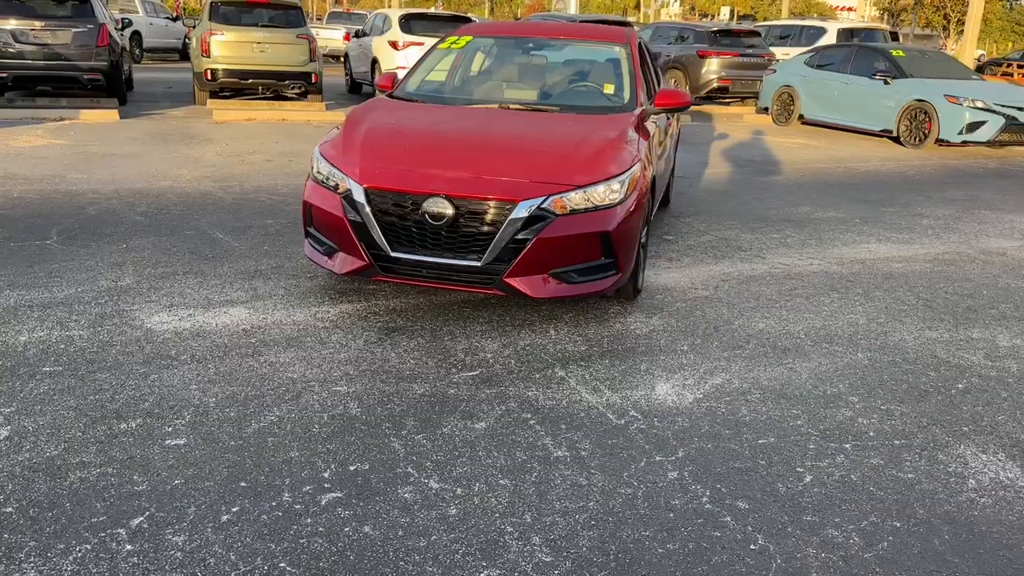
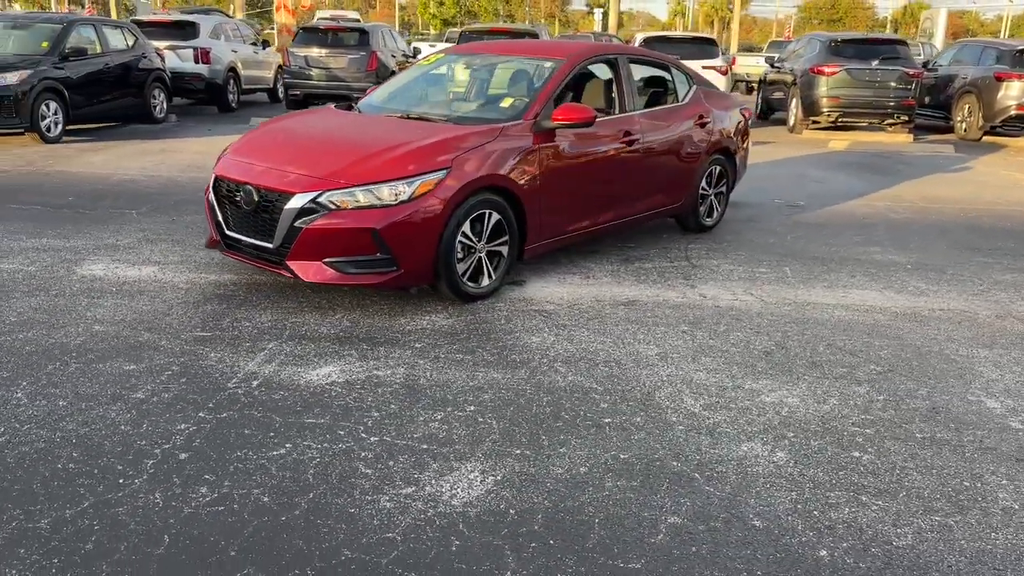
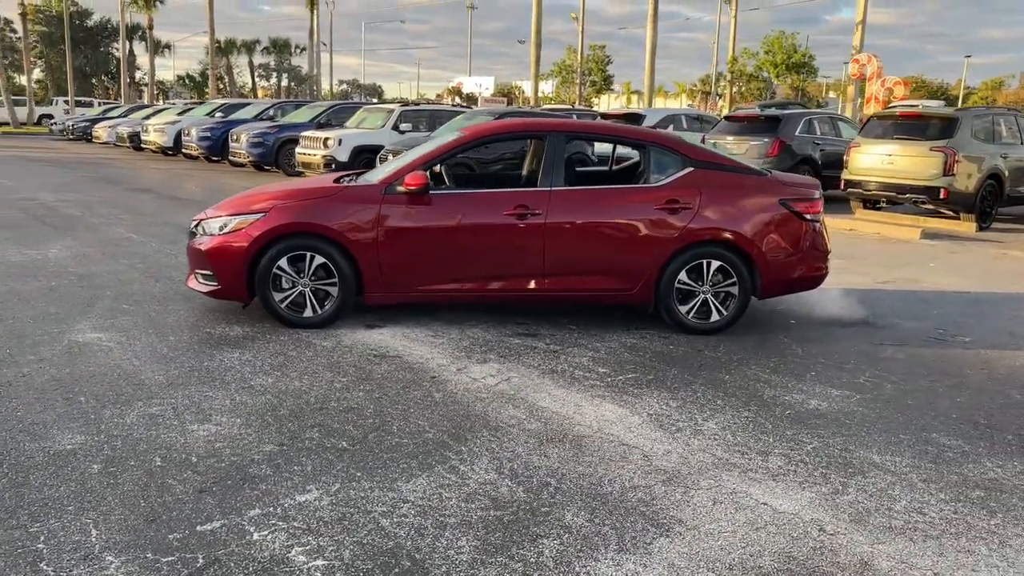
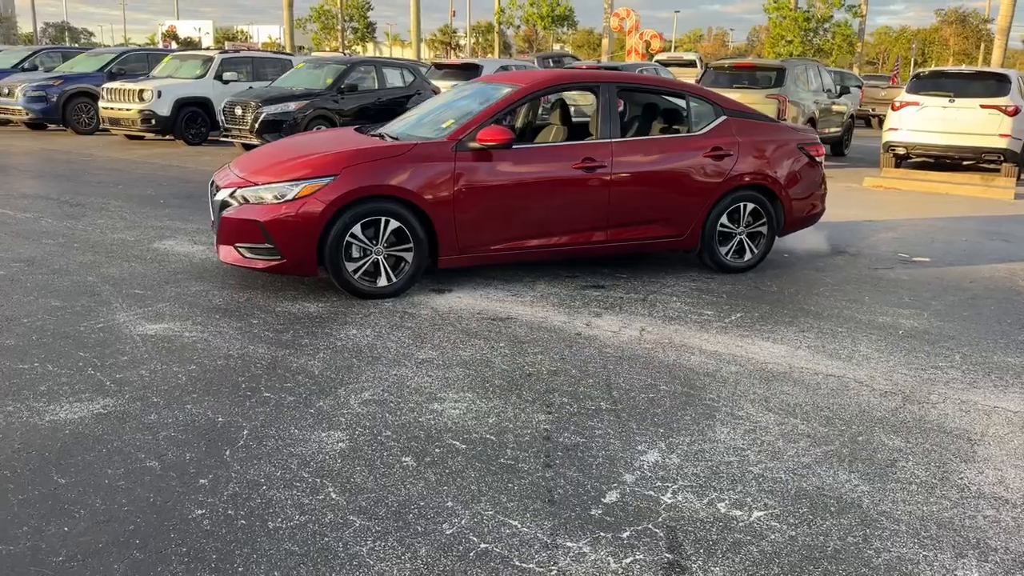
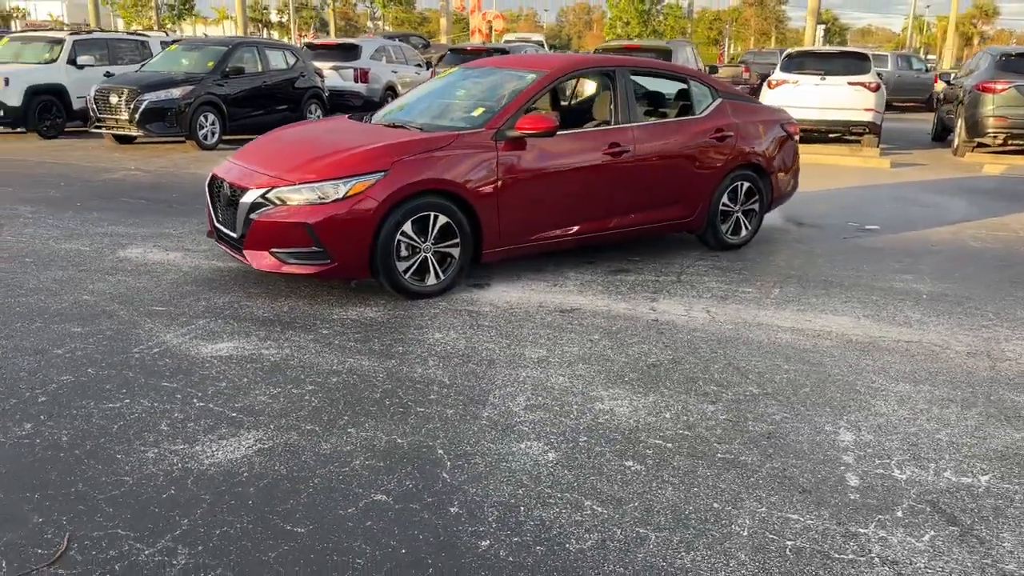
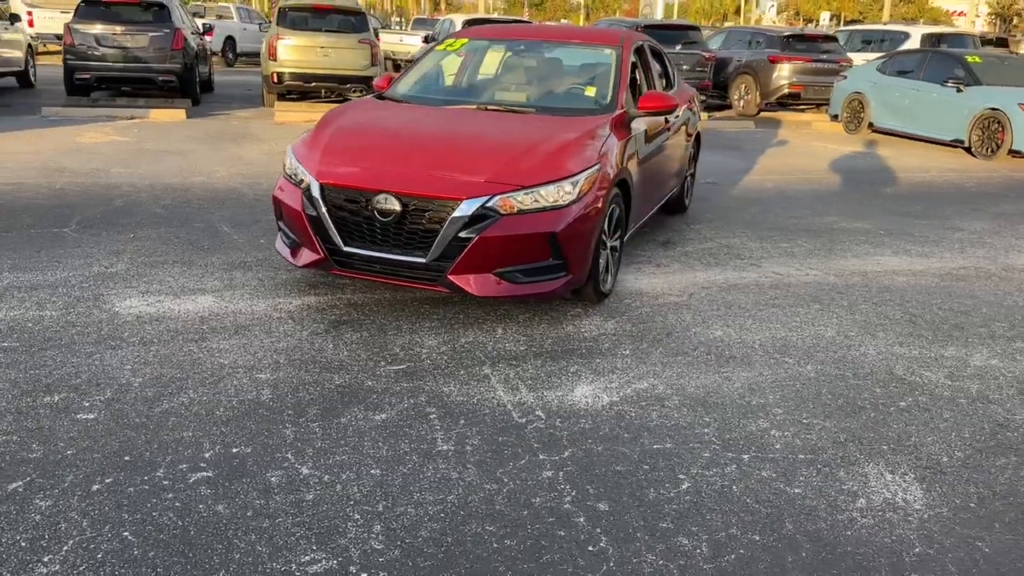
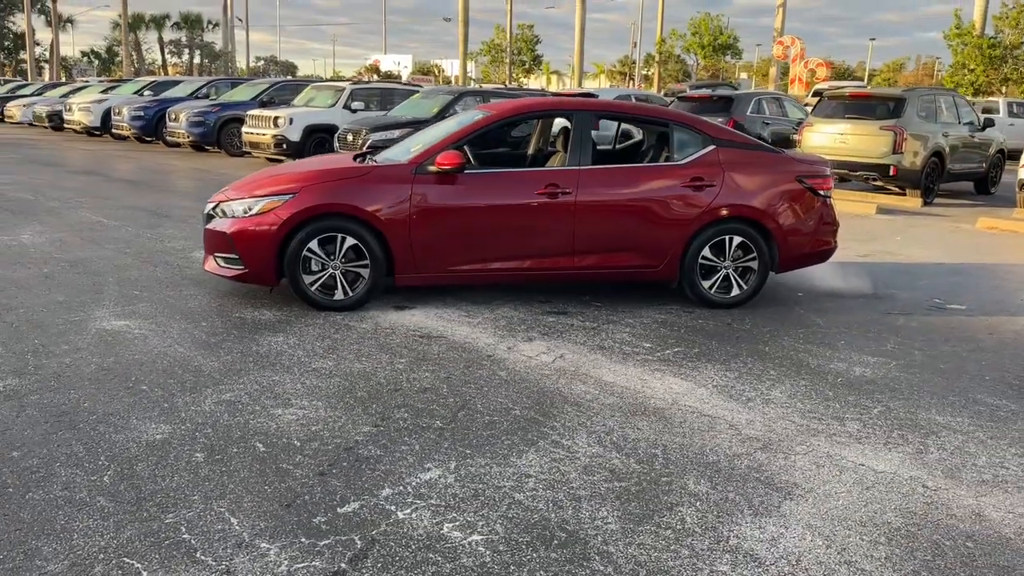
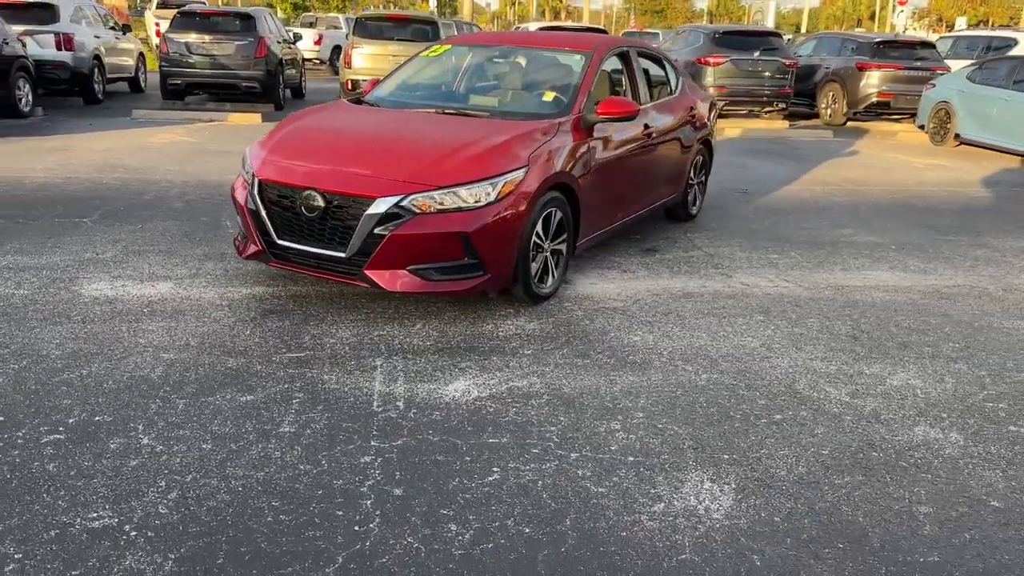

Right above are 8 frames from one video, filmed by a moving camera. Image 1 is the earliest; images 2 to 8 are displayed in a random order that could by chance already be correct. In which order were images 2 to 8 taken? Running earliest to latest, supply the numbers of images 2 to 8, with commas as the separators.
6, 8, 2, 5, 4, 7, 3
